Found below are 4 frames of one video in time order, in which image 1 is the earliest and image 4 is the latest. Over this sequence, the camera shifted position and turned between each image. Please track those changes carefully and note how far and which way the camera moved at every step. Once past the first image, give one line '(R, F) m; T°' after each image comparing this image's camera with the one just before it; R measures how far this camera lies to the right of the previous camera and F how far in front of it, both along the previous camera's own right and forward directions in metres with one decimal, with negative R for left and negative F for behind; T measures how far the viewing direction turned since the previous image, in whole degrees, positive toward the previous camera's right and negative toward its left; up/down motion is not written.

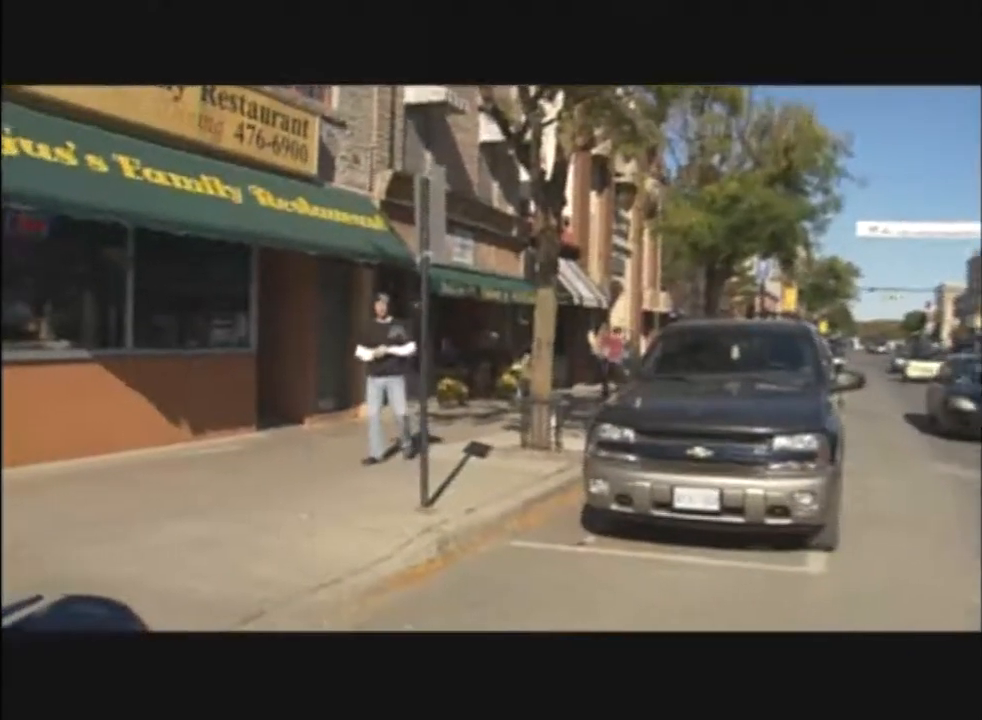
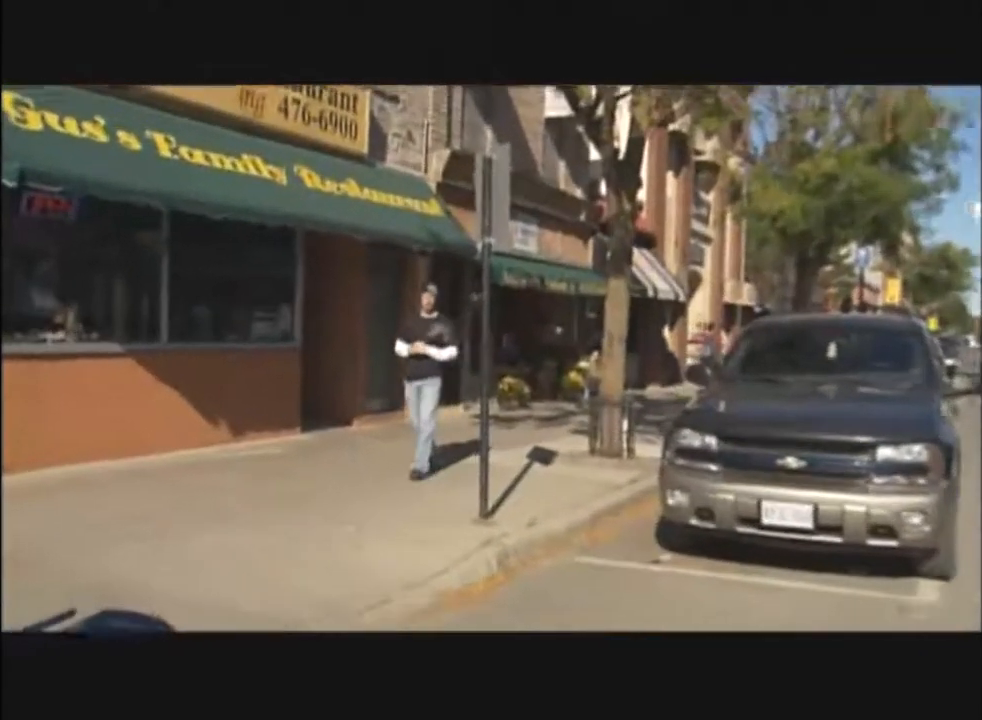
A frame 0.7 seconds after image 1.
(0.0, +0.7) m; -3°
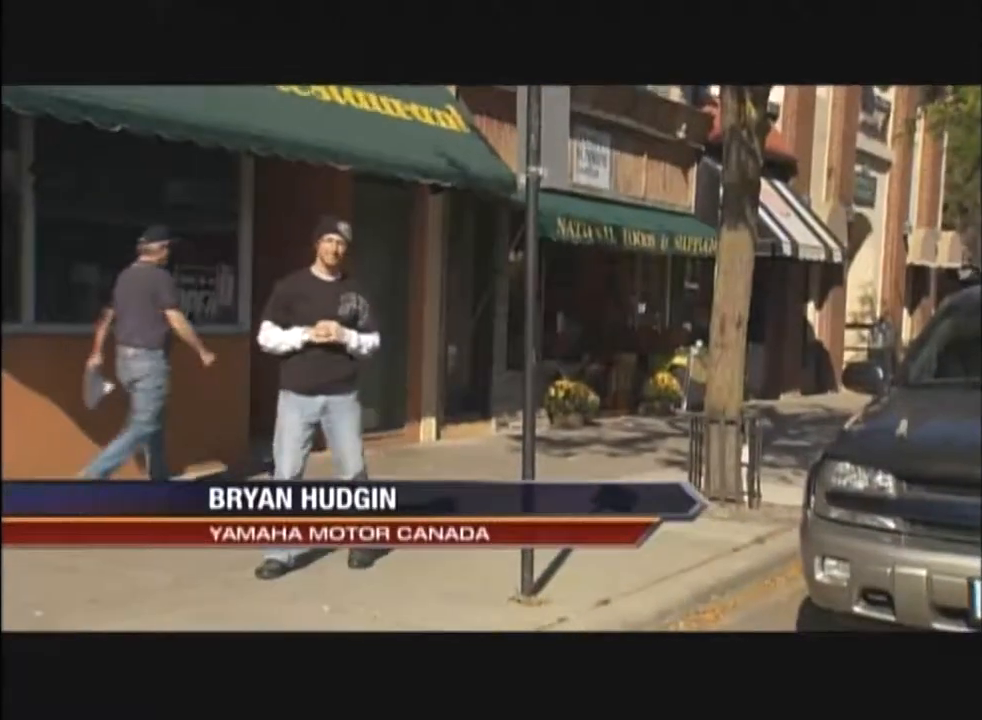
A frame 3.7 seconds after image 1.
(0.0, +2.6) m; -2°
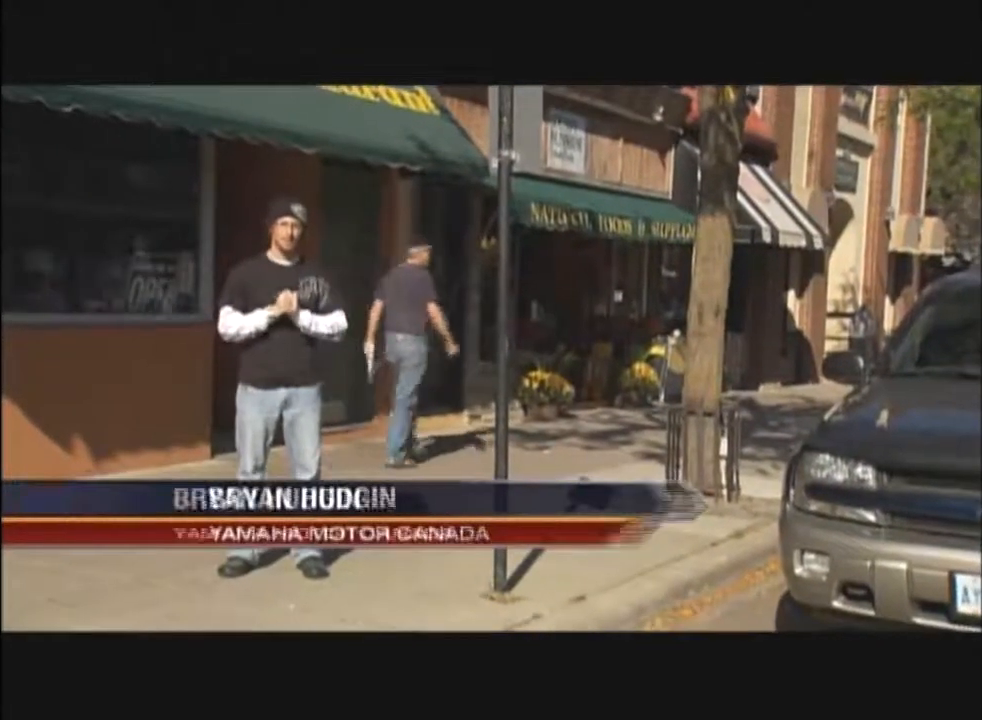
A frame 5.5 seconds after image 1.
(0.0, +0.2) m; +1°
